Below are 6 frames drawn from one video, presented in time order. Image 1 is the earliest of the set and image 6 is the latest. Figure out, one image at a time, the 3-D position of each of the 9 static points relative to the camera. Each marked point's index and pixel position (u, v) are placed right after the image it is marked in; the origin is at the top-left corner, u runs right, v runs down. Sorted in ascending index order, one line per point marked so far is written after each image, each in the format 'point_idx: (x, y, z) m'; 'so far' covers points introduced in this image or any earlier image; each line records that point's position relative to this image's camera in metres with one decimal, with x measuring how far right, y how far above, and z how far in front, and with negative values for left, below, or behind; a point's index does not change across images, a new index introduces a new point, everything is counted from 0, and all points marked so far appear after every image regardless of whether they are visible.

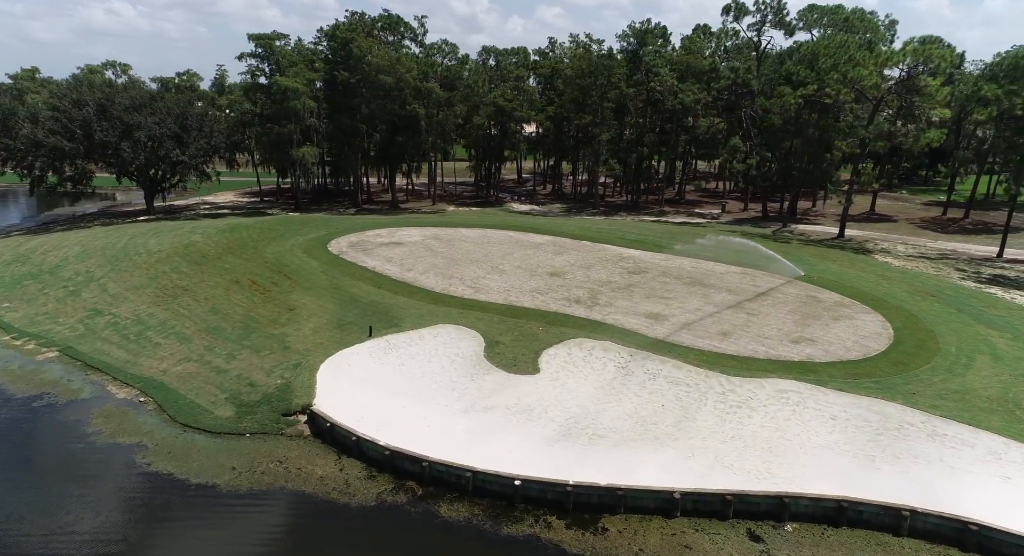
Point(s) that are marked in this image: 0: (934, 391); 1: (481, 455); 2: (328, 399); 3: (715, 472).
0: (+10.9, -2.9, +14.4) m
1: (-0.8, -4.0, +12.6) m
2: (-5.2, -3.4, +15.7) m
3: (+4.1, -4.0, +11.5) m
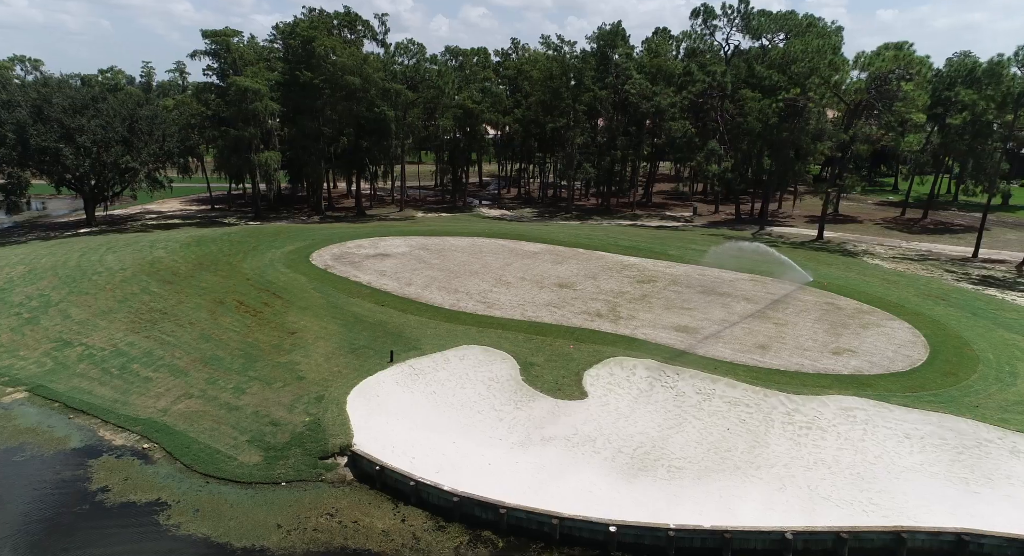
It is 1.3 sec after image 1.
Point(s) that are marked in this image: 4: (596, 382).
0: (+12.4, -3.2, +14.4) m
1: (+1.0, -4.6, +11.6) m
2: (-3.7, -4.1, +14.3) m
3: (+5.9, -4.5, +10.8) m
4: (+2.5, -3.1, +16.8) m
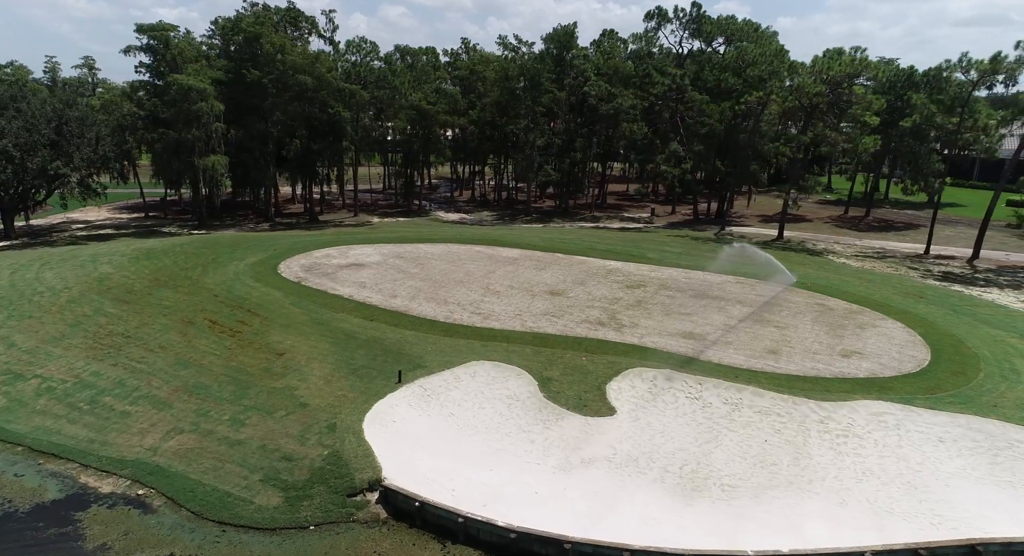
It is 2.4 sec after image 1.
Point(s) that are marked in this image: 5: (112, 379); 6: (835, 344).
0: (+13.3, -3.3, +14.9) m
1: (+2.2, -4.9, +11.0) m
2: (-2.7, -4.5, +13.3) m
3: (+7.1, -4.7, +10.7) m
4: (+3.2, -3.5, +16.4) m
5: (-13.5, -3.4, +18.8) m
6: (+11.3, -2.3, +19.5) m
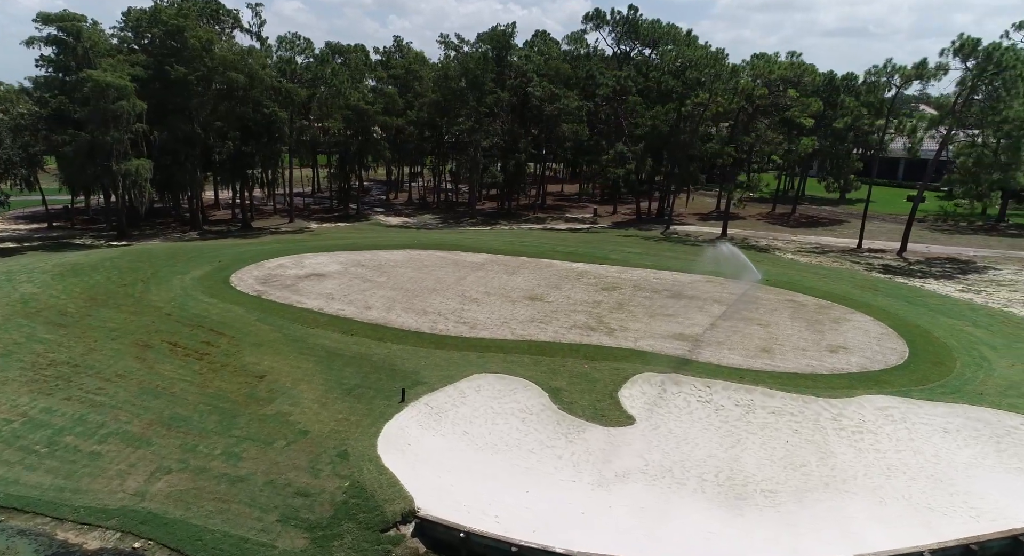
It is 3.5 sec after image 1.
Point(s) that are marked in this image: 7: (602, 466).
0: (+13.8, -3.2, +16.1) m
1: (+3.3, -5.1, +10.9) m
2: (-1.9, -4.9, +12.5) m
3: (+8.2, -4.7, +11.2) m
4: (+3.6, -3.7, +16.3) m
5: (-13.2, -4.1, +16.7) m
6: (+11.2, -2.2, +20.4) m
7: (+2.2, -4.5, +13.6) m
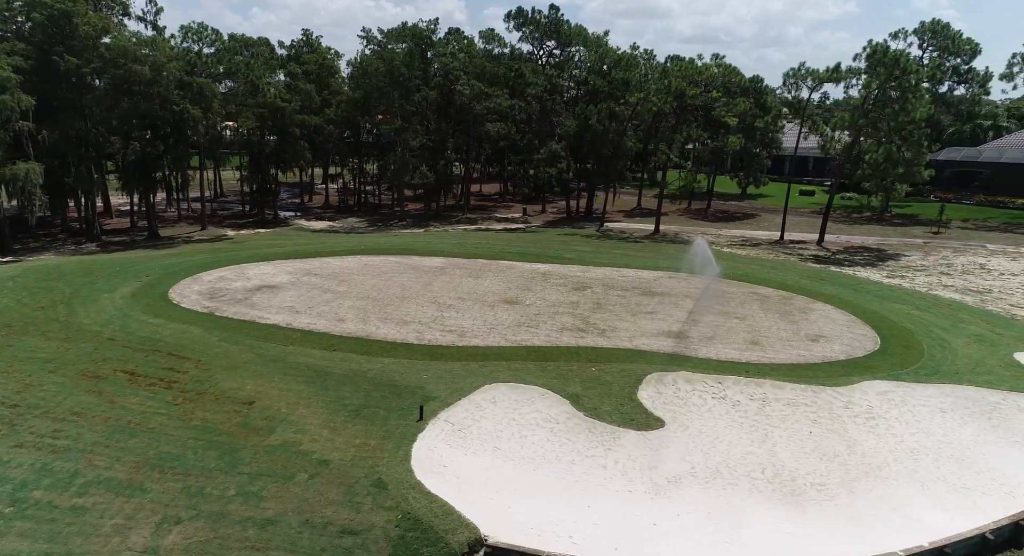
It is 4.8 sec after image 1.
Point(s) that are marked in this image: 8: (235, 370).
0: (+14.3, -2.8, +17.9) m
1: (+4.8, -5.2, +11.1) m
2: (-0.5, -5.2, +11.9) m
3: (+9.7, -4.6, +12.2) m
4: (+4.2, -3.7, +16.5) m
5: (-12.4, -4.8, +14.3) m
6: (+11.1, -2.0, +21.7) m
7: (+3.3, -4.7, +13.6) m
8: (-9.7, -3.2, +19.6) m
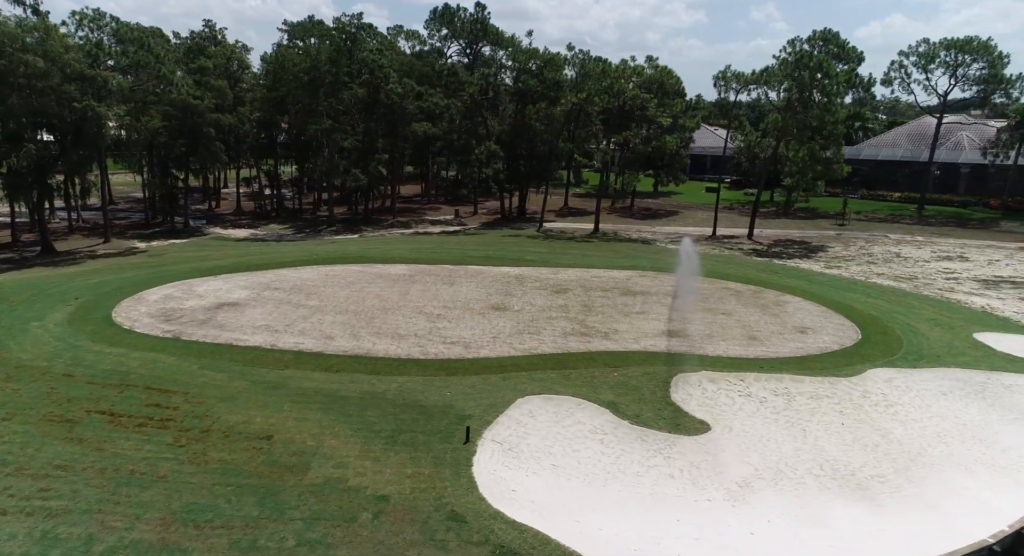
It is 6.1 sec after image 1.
0: (+15.1, -2.6, +19.8) m
1: (+6.9, -5.3, +11.7) m
2: (+1.5, -5.5, +11.6) m
3: (+11.5, -4.5, +13.5) m
4: (+5.4, -3.9, +16.9) m
5: (-10.6, -5.6, +12.1) m
6: (+11.3, -1.9, +23.1) m
7: (+5.0, -4.8, +13.9) m
8: (-8.8, -3.9, +17.7) m
